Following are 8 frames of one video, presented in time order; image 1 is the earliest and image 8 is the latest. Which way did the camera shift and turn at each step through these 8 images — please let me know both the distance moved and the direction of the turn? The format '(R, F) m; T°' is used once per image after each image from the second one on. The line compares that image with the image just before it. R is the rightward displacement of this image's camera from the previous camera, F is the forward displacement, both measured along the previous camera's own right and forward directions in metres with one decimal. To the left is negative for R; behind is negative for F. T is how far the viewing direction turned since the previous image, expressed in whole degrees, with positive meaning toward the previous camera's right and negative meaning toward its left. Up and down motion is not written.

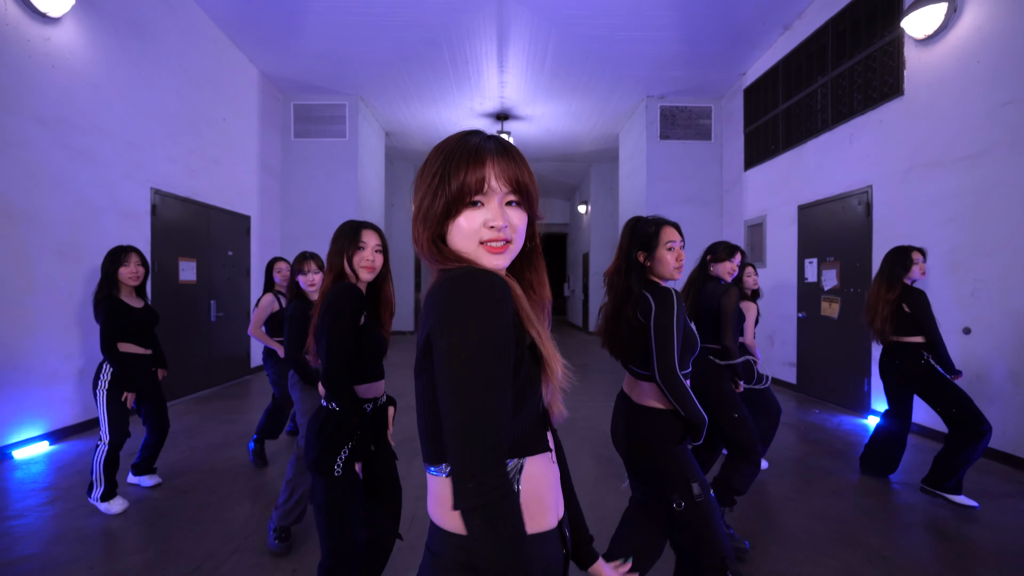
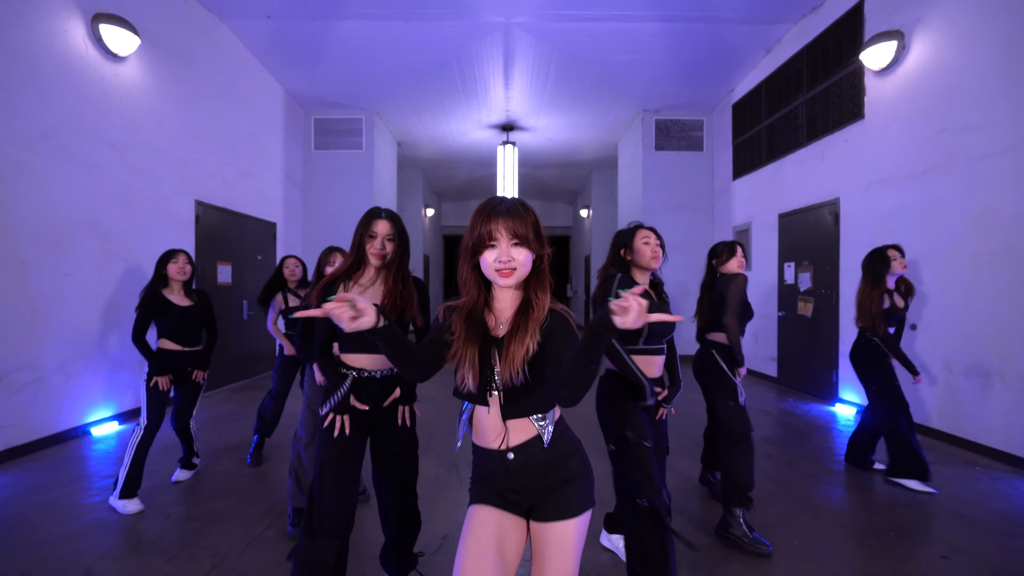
(+0.2, -0.5) m; -3°
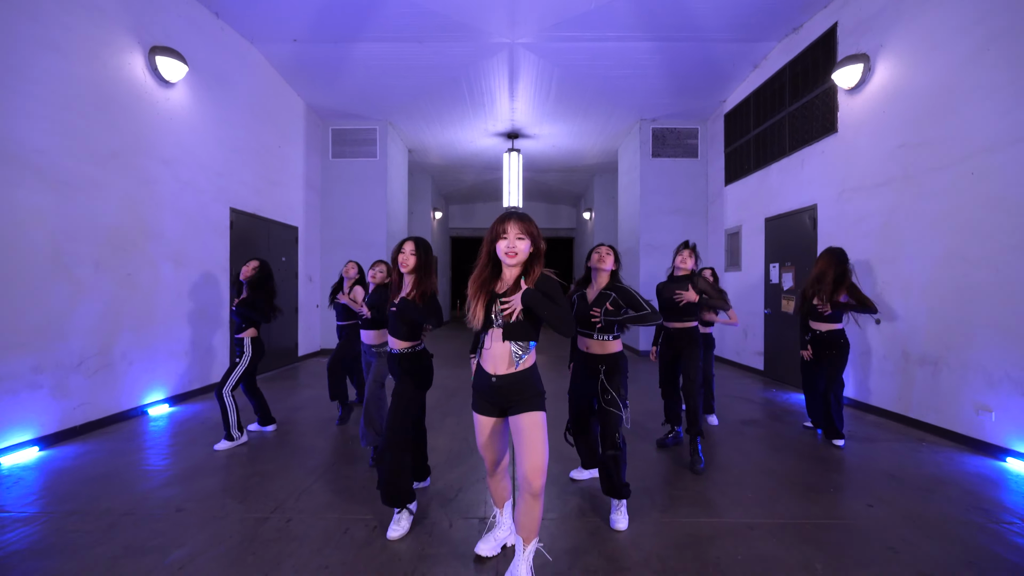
(0.0, -0.6) m; -1°
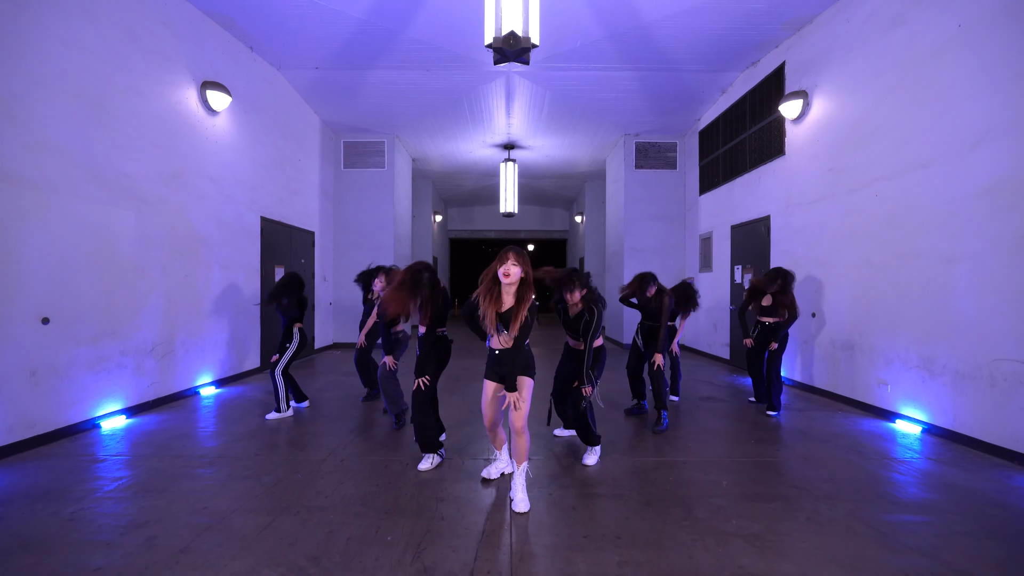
(0.0, -0.9) m; 0°
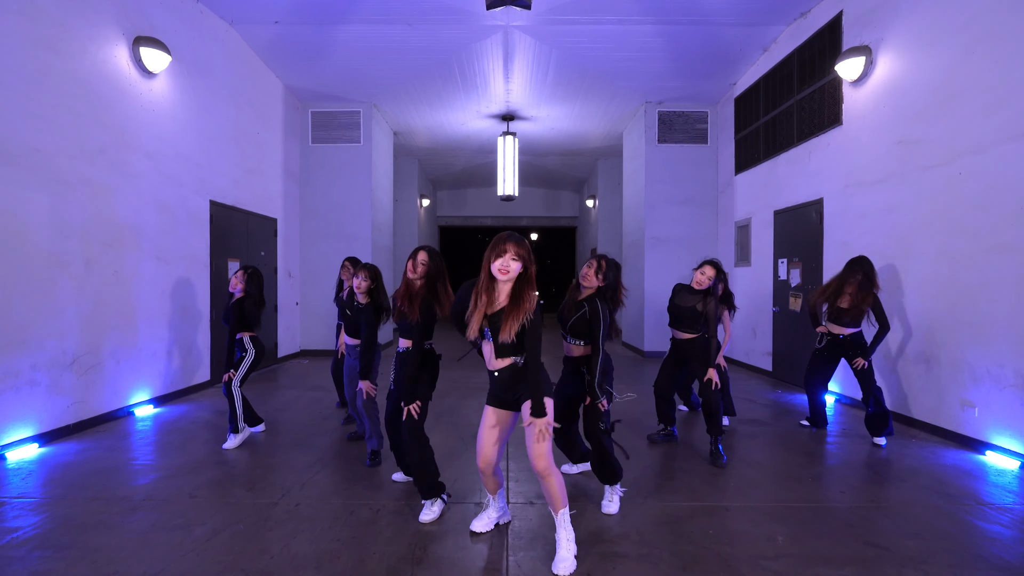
(+0.1, +0.9) m; -1°
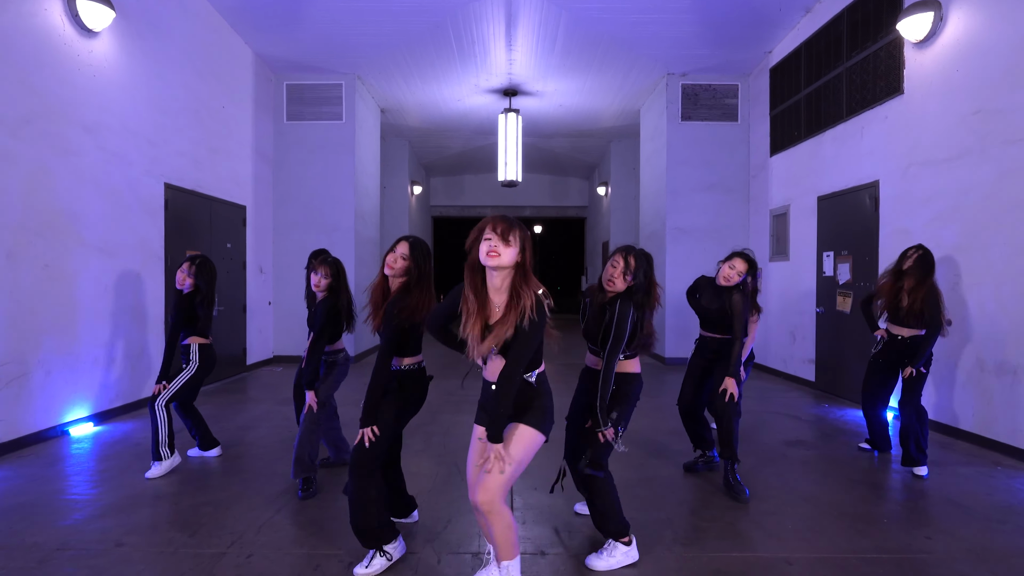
(0.0, +0.7) m; -1°
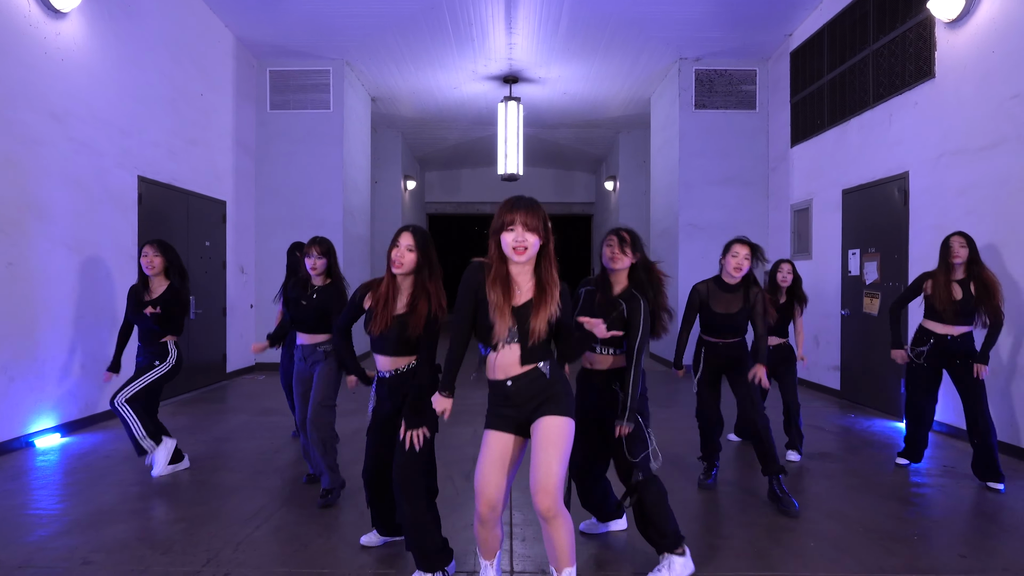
(0.0, +0.3) m; -1°
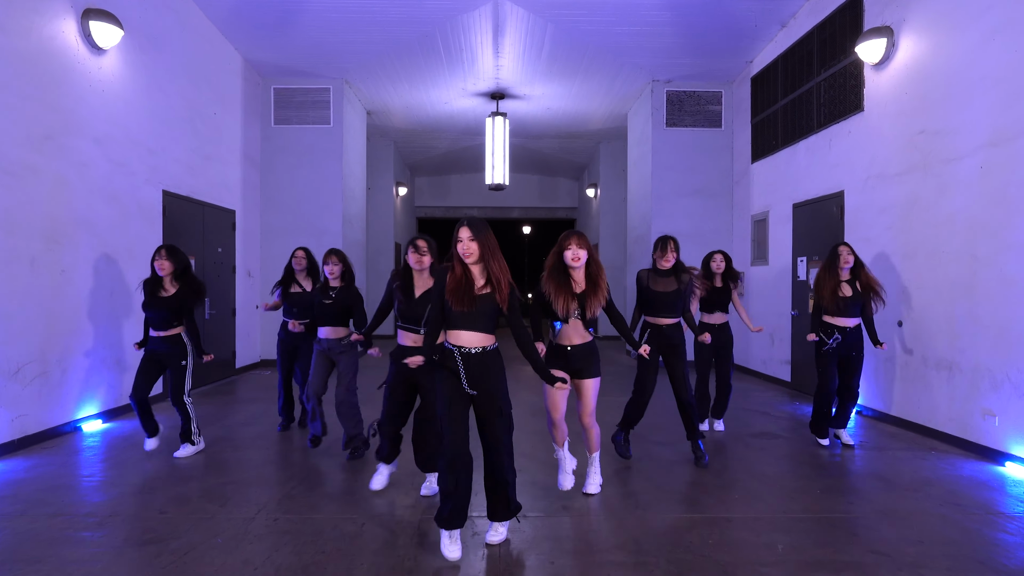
(0.0, -0.6) m; +1°
